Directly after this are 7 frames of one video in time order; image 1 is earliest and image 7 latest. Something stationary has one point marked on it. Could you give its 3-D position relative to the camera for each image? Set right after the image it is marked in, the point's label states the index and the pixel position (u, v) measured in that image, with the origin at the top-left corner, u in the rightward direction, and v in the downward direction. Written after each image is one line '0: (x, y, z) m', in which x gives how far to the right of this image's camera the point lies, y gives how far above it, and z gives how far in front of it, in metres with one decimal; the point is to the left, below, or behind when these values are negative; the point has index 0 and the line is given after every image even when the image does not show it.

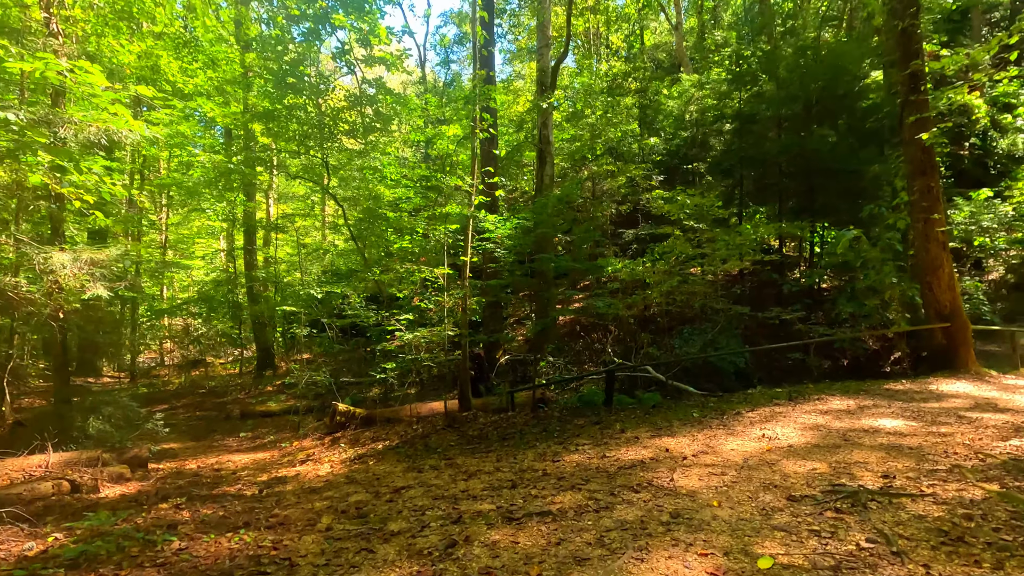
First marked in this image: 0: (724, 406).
0: (+2.2, -1.2, +5.5) m
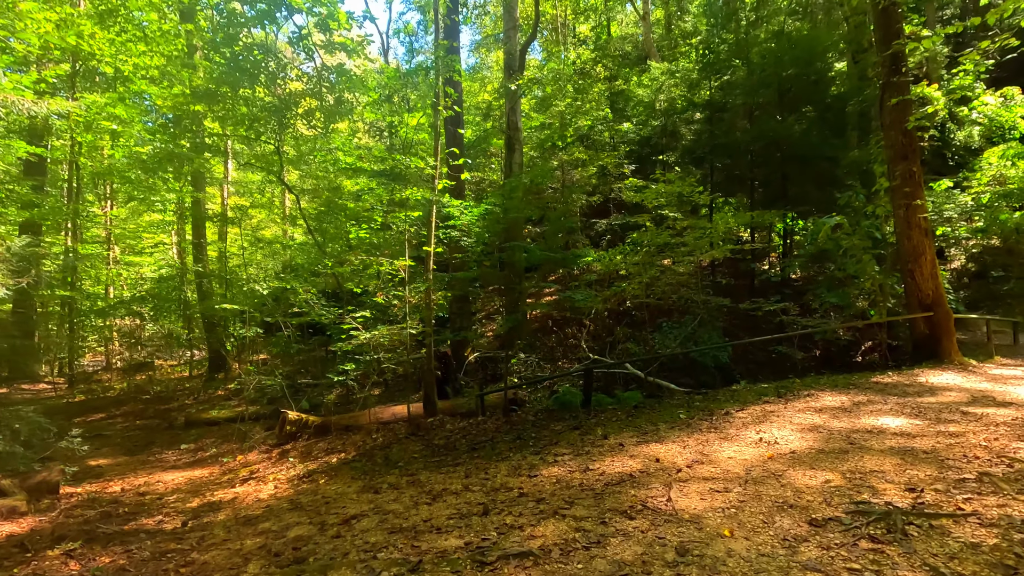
0: (+1.9, -1.1, +5.1) m
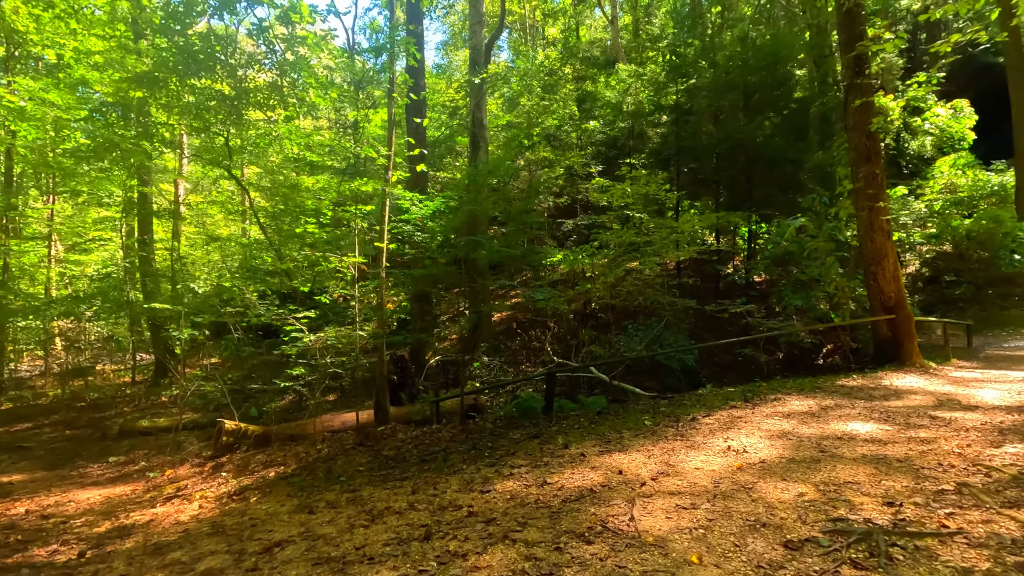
0: (+1.5, -1.1, +4.9) m
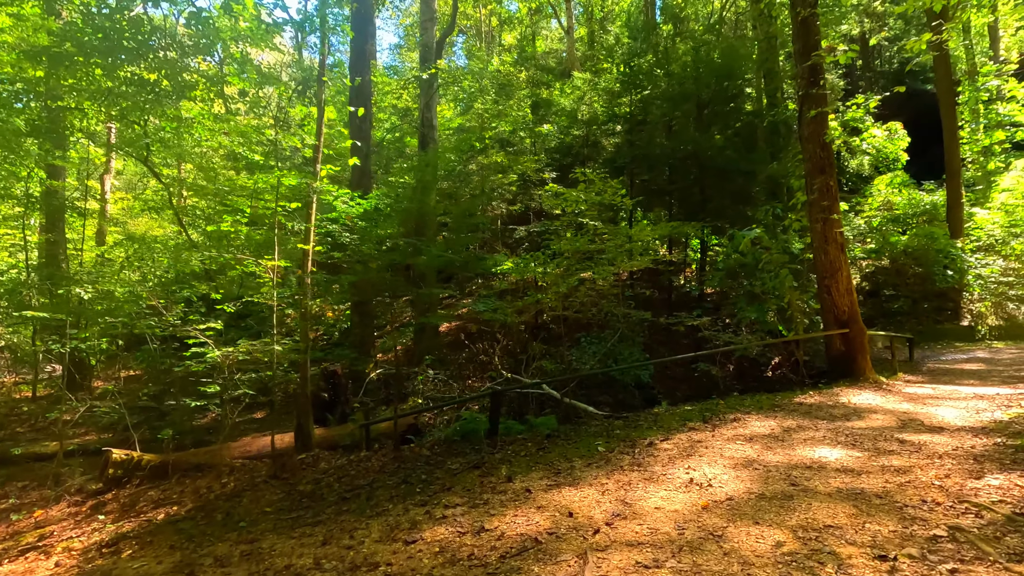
0: (+1.0, -1.2, +4.5) m
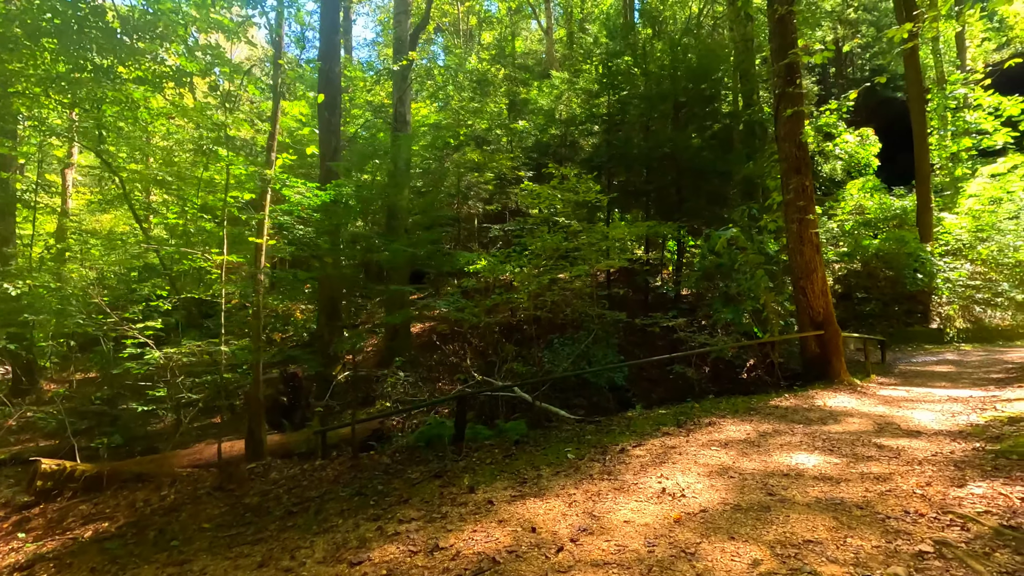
0: (+0.7, -1.2, +4.3) m
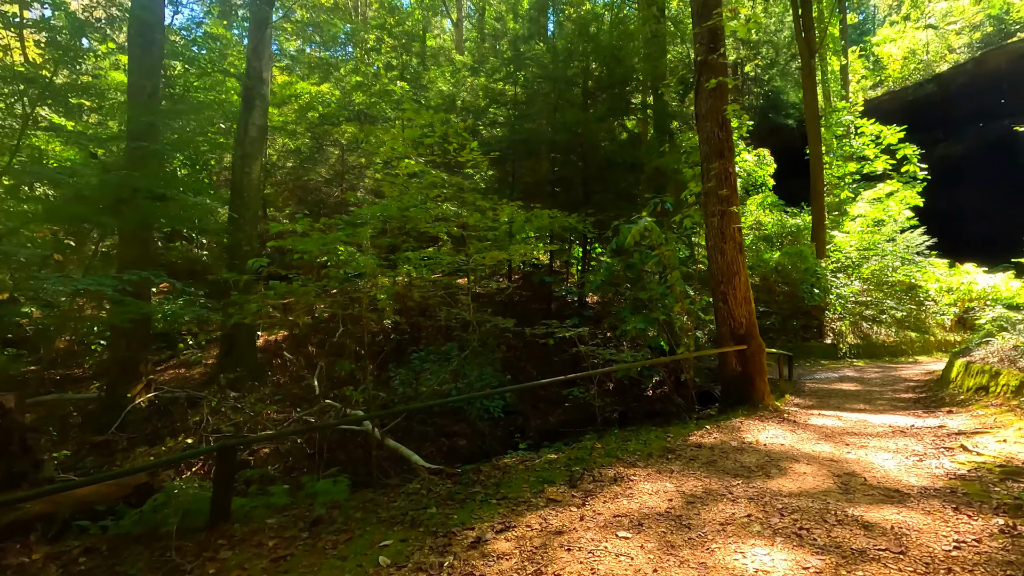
0: (-0.3, -1.1, +2.7) m
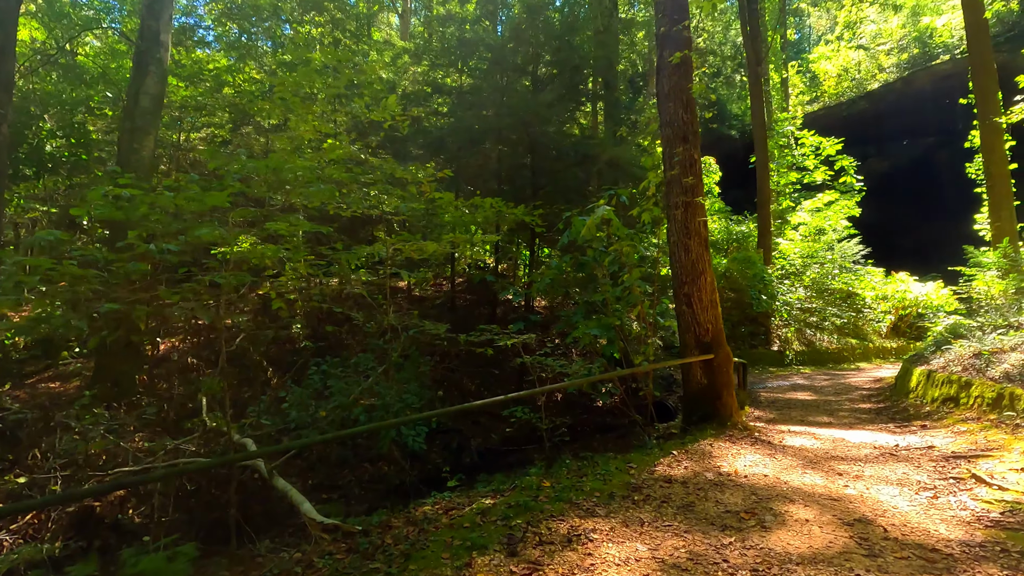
0: (-0.6, -1.1, +1.8) m
